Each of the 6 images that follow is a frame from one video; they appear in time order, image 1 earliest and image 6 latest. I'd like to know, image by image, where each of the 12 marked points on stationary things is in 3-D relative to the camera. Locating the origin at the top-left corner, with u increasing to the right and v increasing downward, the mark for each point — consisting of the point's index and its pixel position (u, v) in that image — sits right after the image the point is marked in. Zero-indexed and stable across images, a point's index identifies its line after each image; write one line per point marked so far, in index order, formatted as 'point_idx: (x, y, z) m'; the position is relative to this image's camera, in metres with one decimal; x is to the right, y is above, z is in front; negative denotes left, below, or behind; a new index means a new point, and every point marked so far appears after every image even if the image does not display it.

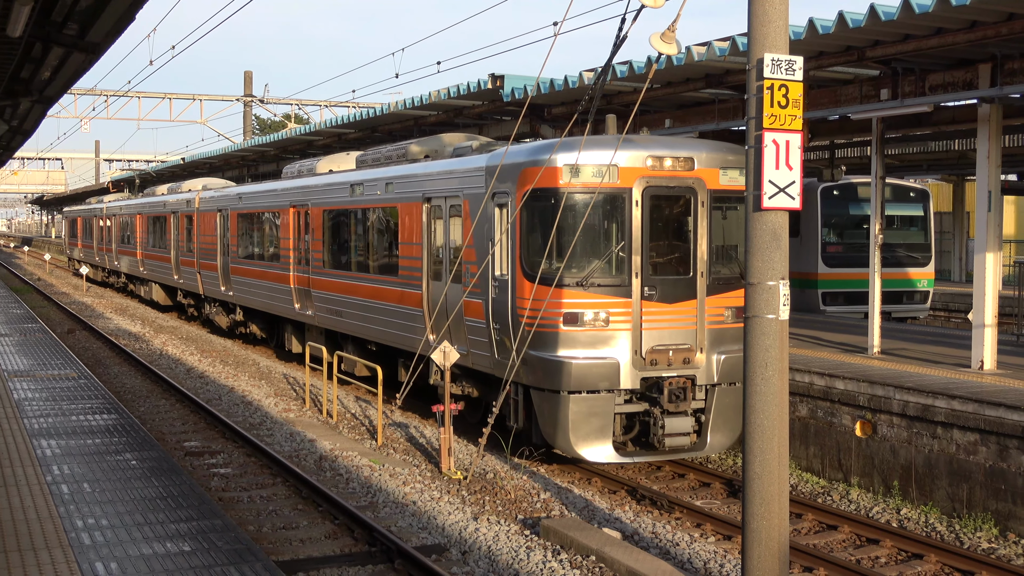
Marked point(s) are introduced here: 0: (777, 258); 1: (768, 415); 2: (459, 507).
0: (+1.8, +0.1, +4.6) m
1: (+1.8, -0.8, +4.7) m
2: (-0.5, -1.9, +7.5) m
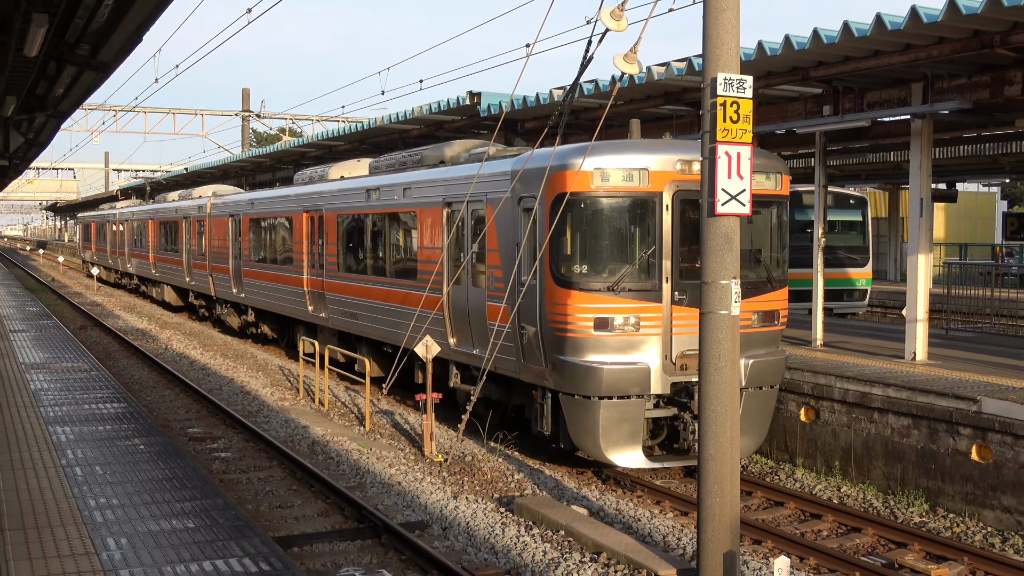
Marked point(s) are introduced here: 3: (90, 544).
0: (+1.6, +0.2, +5.2) m
1: (+1.6, -0.8, +5.4) m
2: (-0.7, -1.9, +8.1) m
3: (-3.5, -2.1, +6.5) m
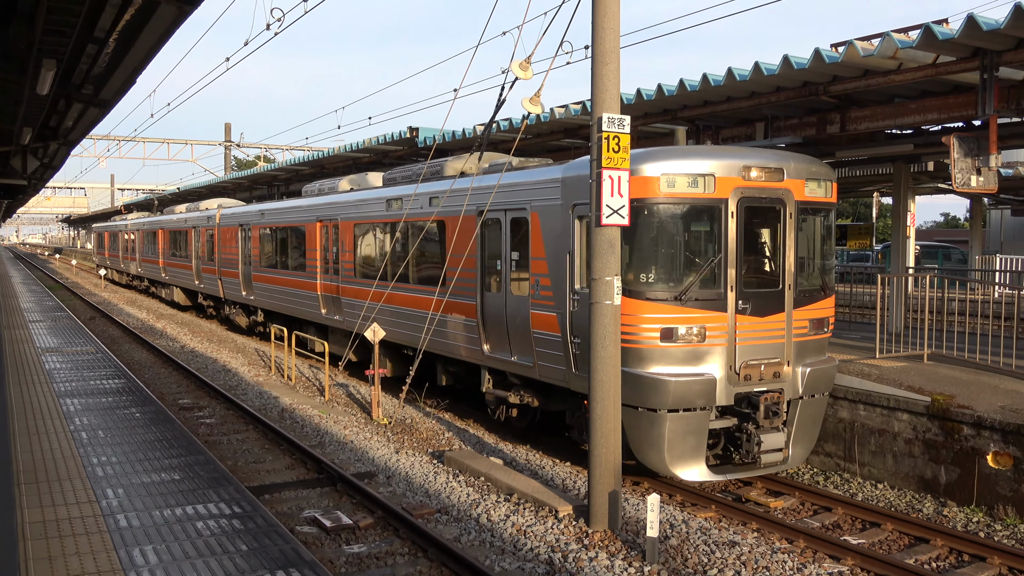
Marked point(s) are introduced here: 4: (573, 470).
0: (+0.9, +0.3, +7.1) m
1: (+0.9, -0.7, +7.2) m
2: (-1.6, -1.9, +9.9) m
3: (-4.3, -2.1, +8.2) m
4: (+0.7, -2.1, +9.2) m
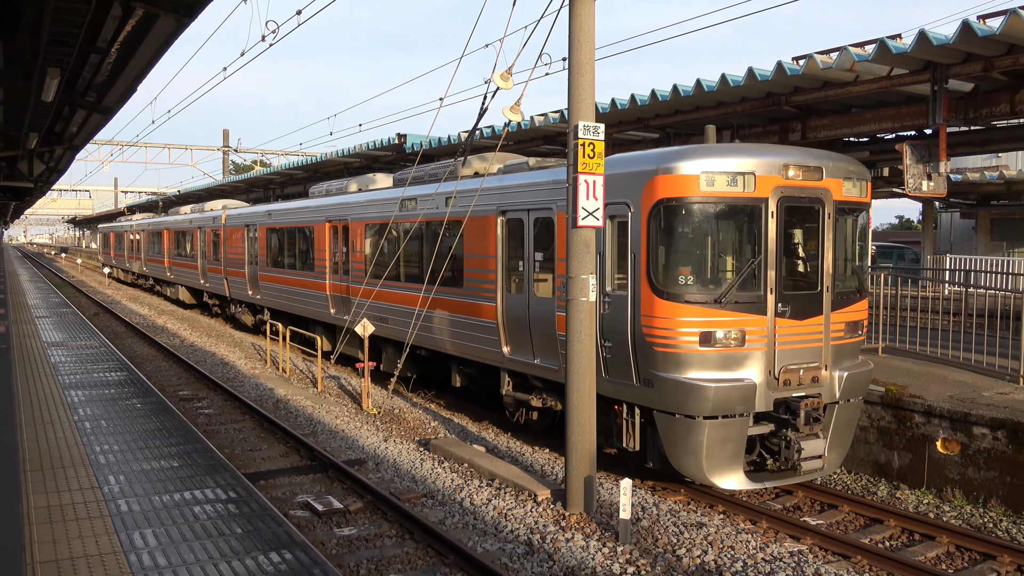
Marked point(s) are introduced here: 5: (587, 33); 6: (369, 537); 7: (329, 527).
0: (+0.7, +0.3, +7.7) m
1: (+0.7, -0.7, +7.8) m
2: (-1.8, -1.9, +10.4) m
3: (-4.5, -2.0, +8.7) m
4: (+0.5, -2.1, +9.8) m
5: (+0.7, +2.3, +7.2) m
6: (-1.4, -2.4, +7.7) m
7: (-1.8, -2.4, +8.0) m
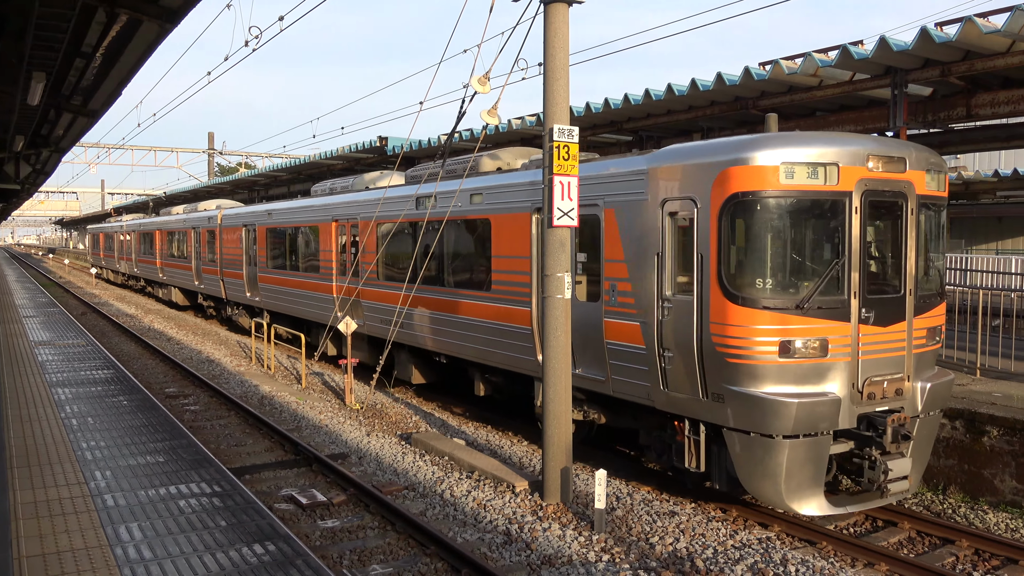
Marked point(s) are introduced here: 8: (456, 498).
0: (+0.4, +0.3, +8.0) m
1: (+0.4, -0.7, +8.1) m
2: (-2.1, -1.9, +10.7) m
3: (-4.7, -2.0, +8.9) m
4: (+0.2, -2.0, +10.1) m
5: (+0.5, +2.3, +7.6) m
6: (-1.6, -2.4, +7.9) m
7: (-2.0, -2.4, +8.2) m
8: (-0.6, -2.3, +8.8) m
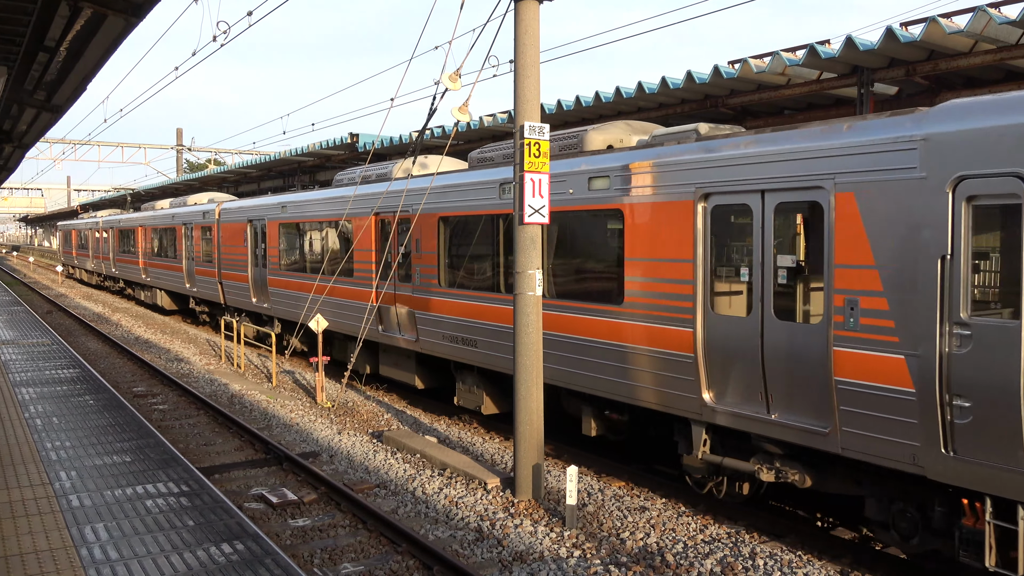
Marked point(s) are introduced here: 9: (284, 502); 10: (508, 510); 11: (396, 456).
0: (+0.1, +0.4, +8.0) m
1: (+0.1, -0.6, +8.1) m
2: (-2.4, -1.8, +10.6) m
3: (-5.0, -2.0, +8.8) m
4: (-0.2, -2.0, +10.1) m
5: (+0.2, +2.4, +7.6) m
6: (-1.9, -2.3, +7.9) m
7: (-2.3, -2.3, +8.2) m
8: (-0.9, -2.2, +8.8) m
9: (-2.4, -2.2, +8.5) m
10: (-0.1, -2.2, +8.2) m
11: (-1.4, -2.0, +9.8) m
